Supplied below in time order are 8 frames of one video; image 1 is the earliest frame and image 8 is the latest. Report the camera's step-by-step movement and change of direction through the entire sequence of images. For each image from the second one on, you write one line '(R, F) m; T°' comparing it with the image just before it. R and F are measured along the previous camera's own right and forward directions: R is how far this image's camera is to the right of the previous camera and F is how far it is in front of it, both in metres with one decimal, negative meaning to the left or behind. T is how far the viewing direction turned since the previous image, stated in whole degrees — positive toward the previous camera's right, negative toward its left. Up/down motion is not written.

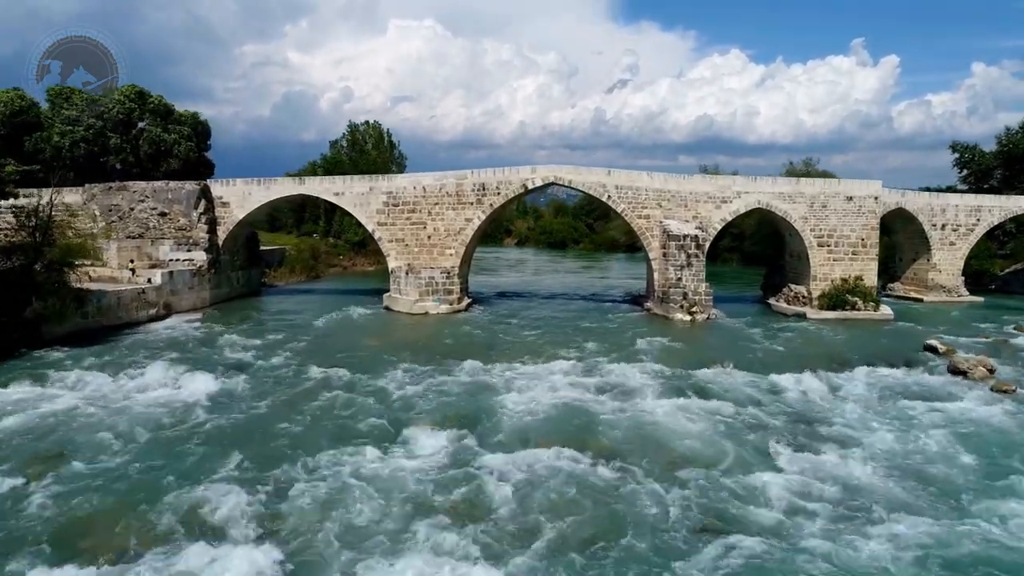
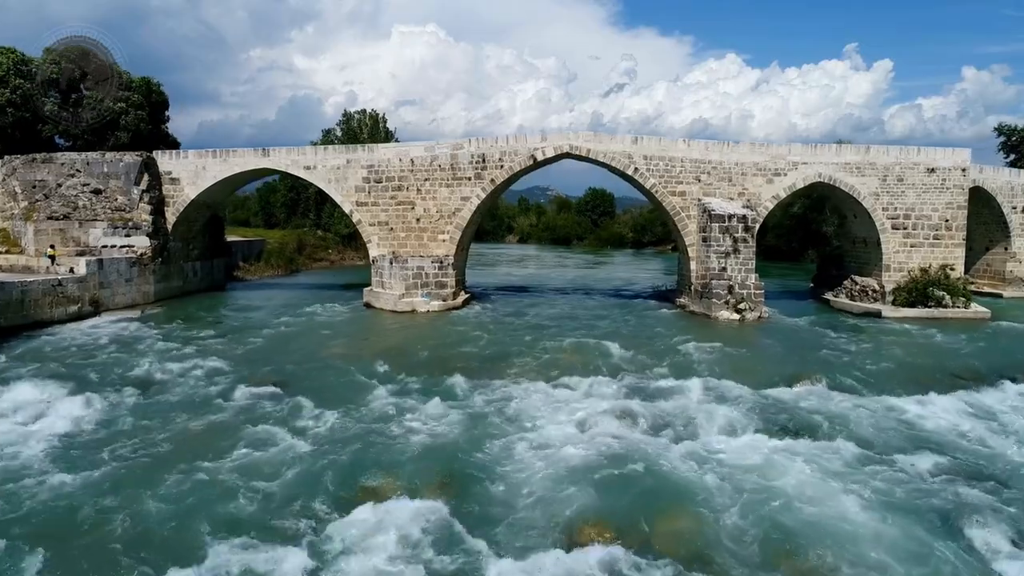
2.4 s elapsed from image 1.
(-0.1, +3.2) m; 0°
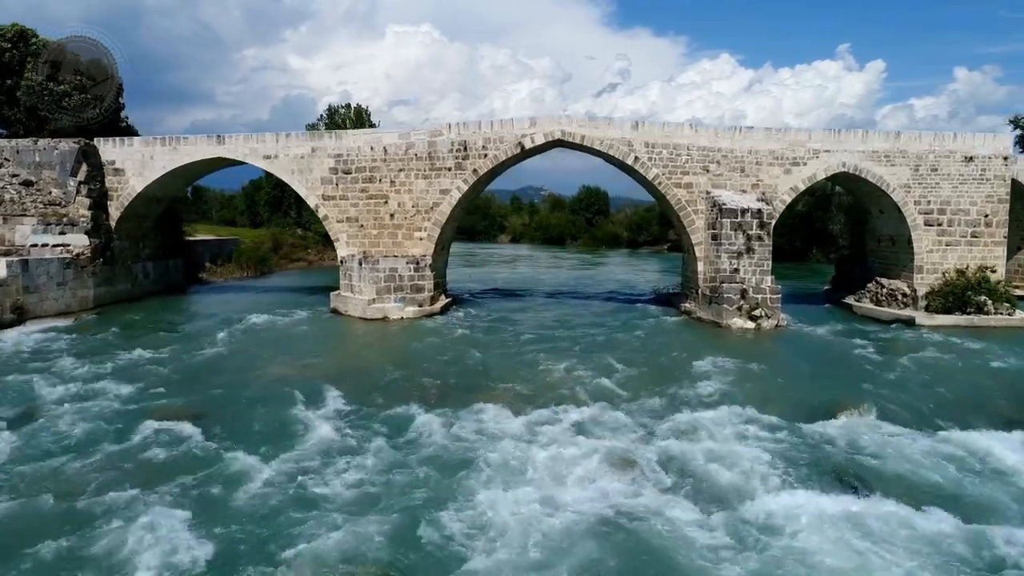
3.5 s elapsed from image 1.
(+0.2, +1.7) m; 0°
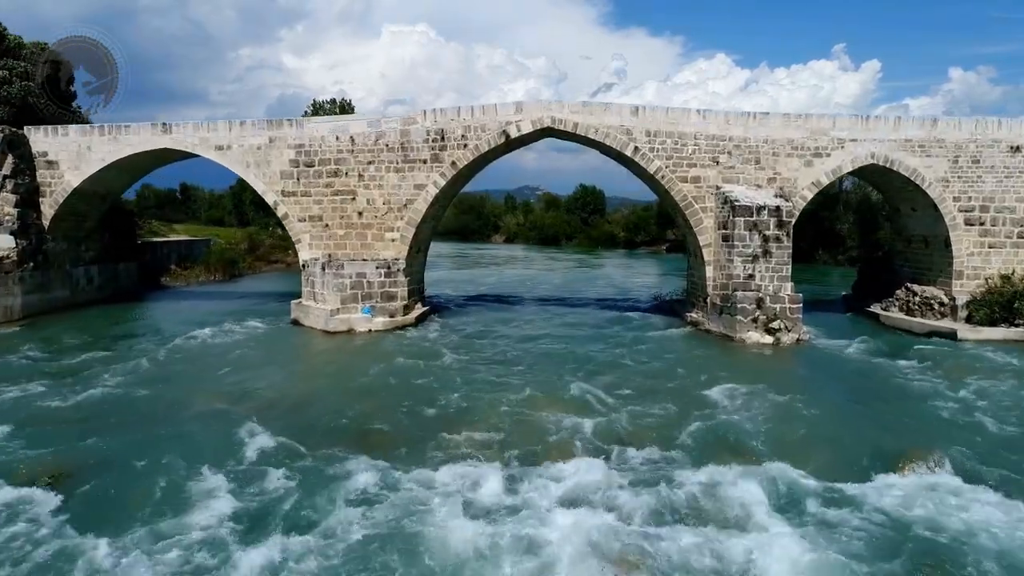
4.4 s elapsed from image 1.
(+0.2, +1.6) m; 0°
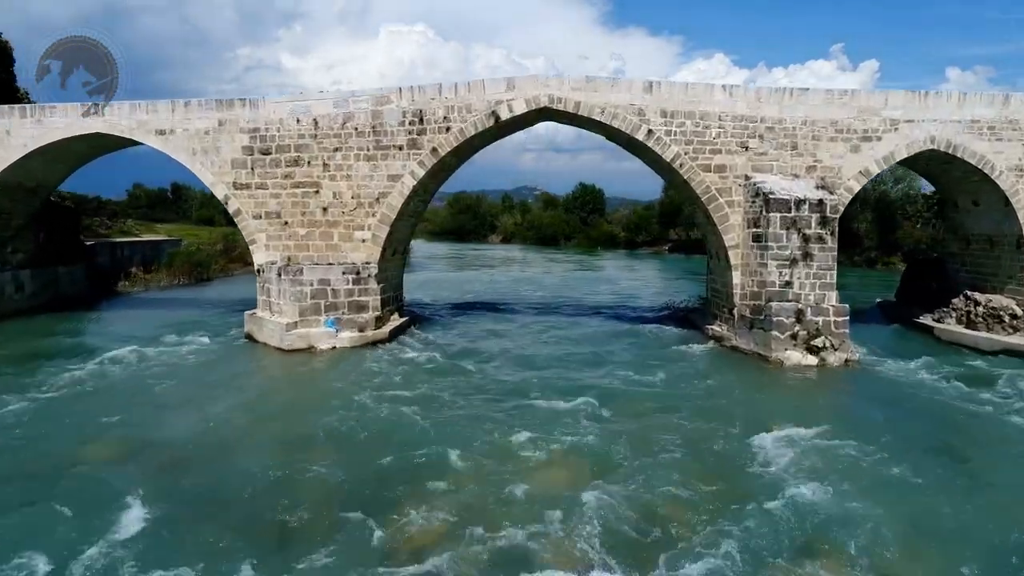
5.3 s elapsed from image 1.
(+0.1, +1.9) m; 0°
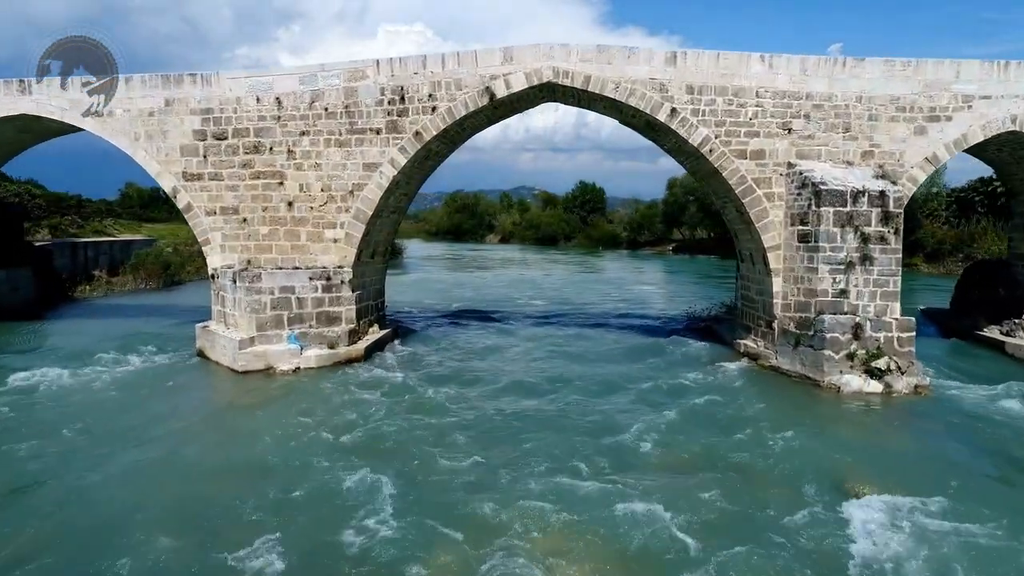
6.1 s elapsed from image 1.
(0.0, +1.6) m; 0°
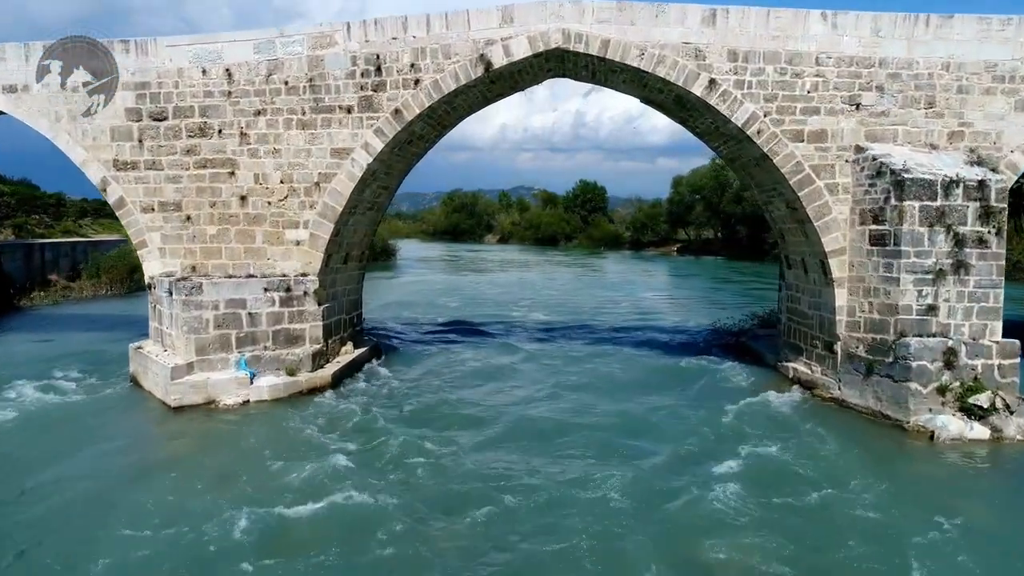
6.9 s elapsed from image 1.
(0.0, +1.6) m; 0°
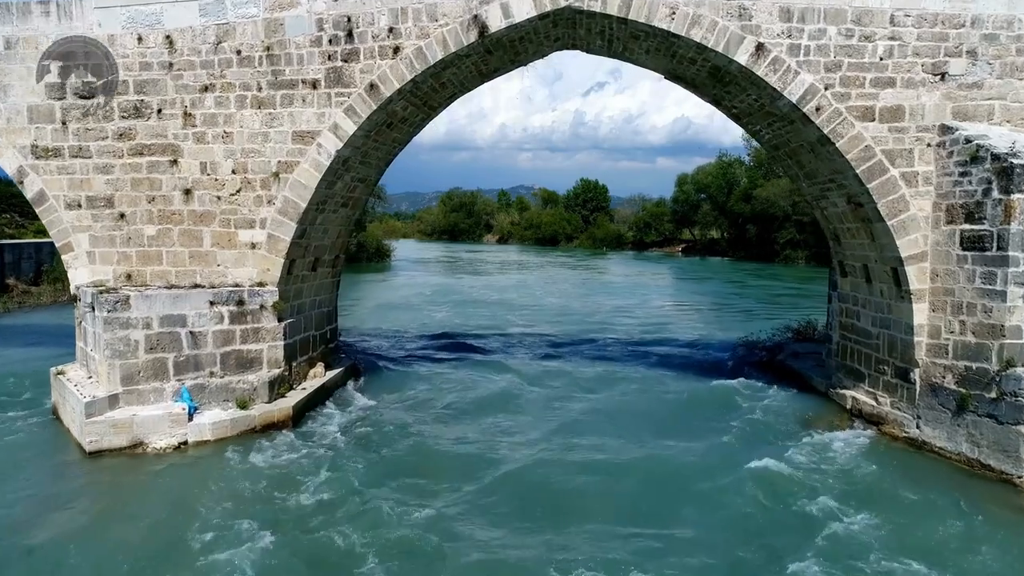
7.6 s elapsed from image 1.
(0.0, +1.3) m; 0°
